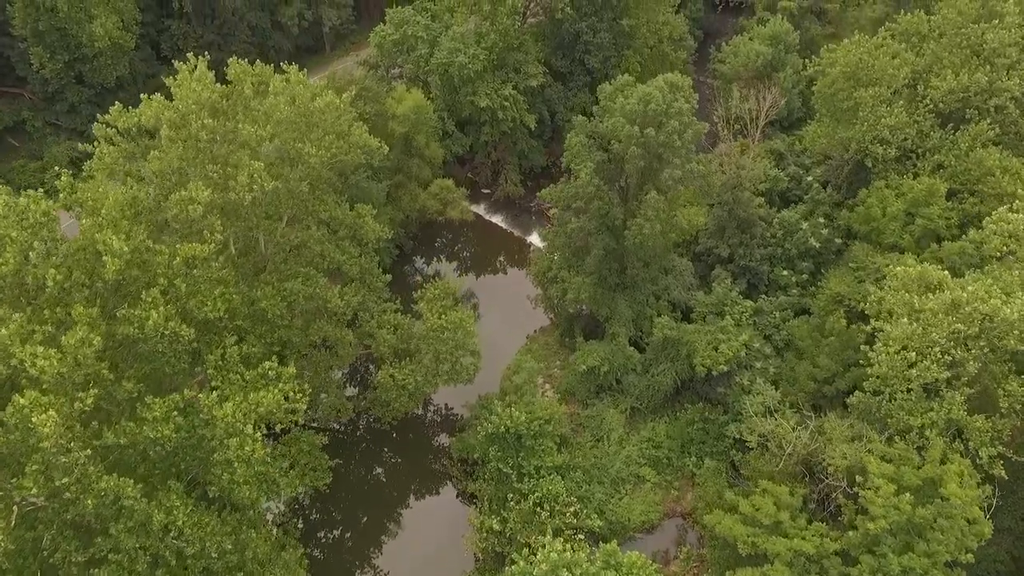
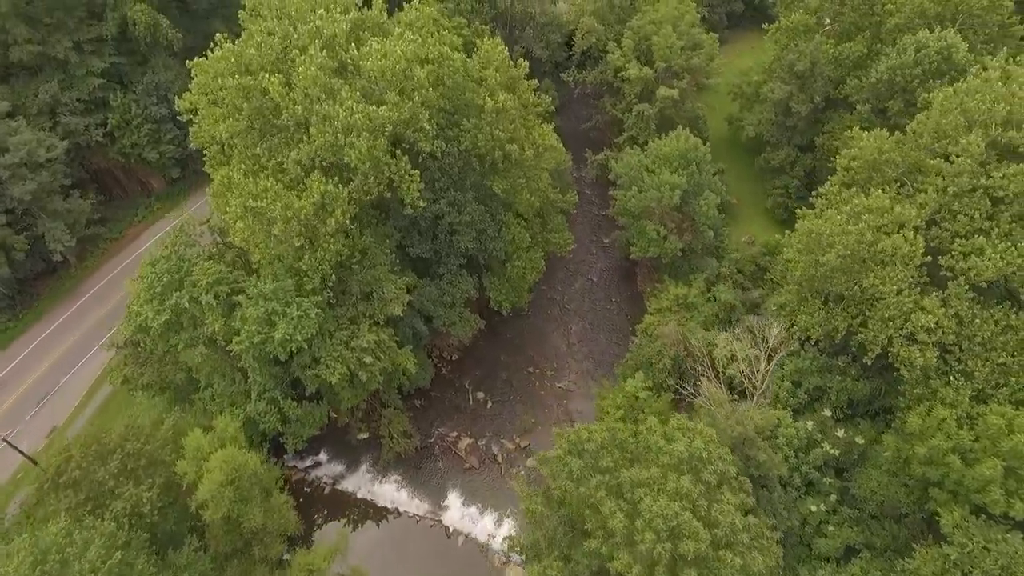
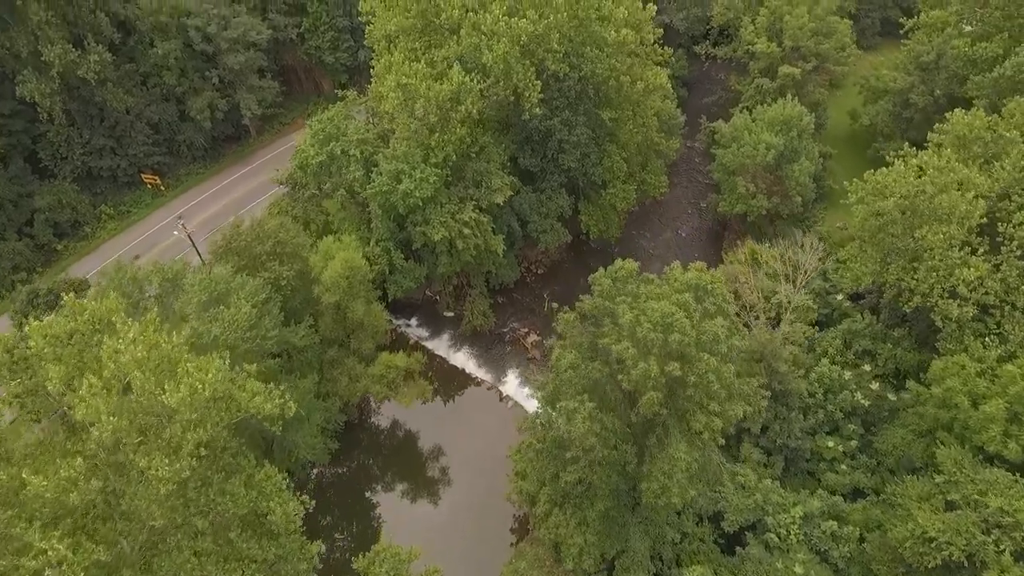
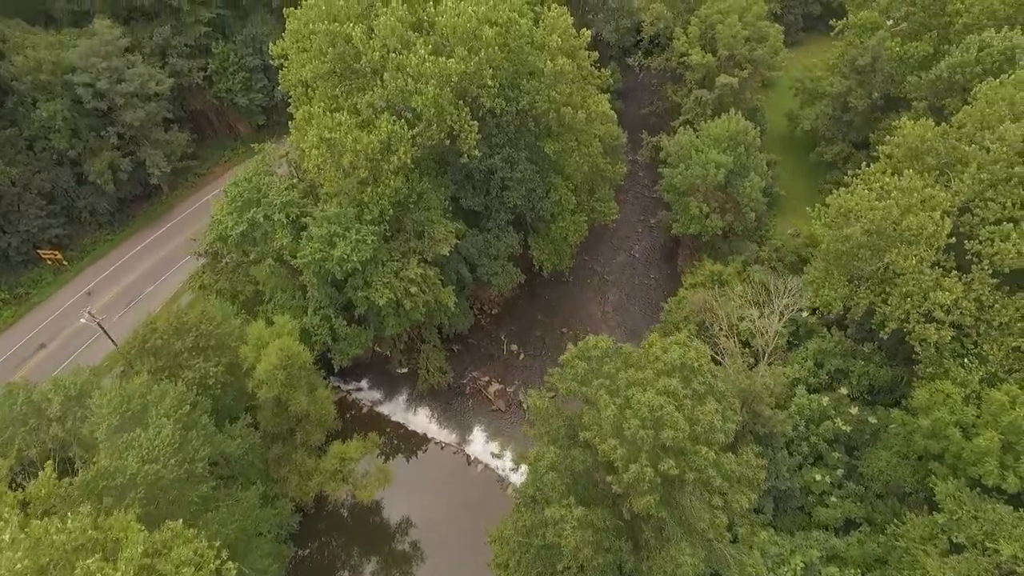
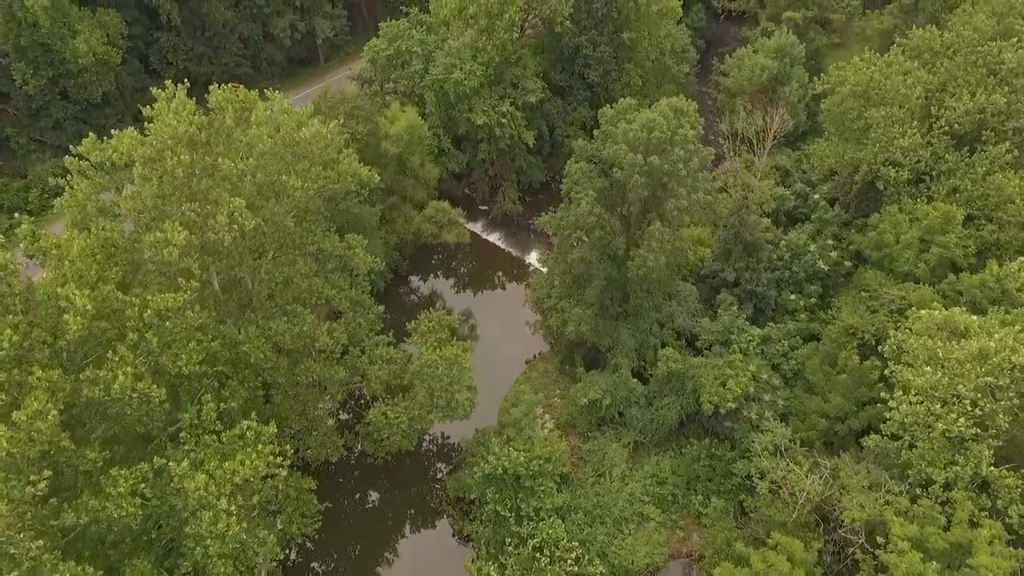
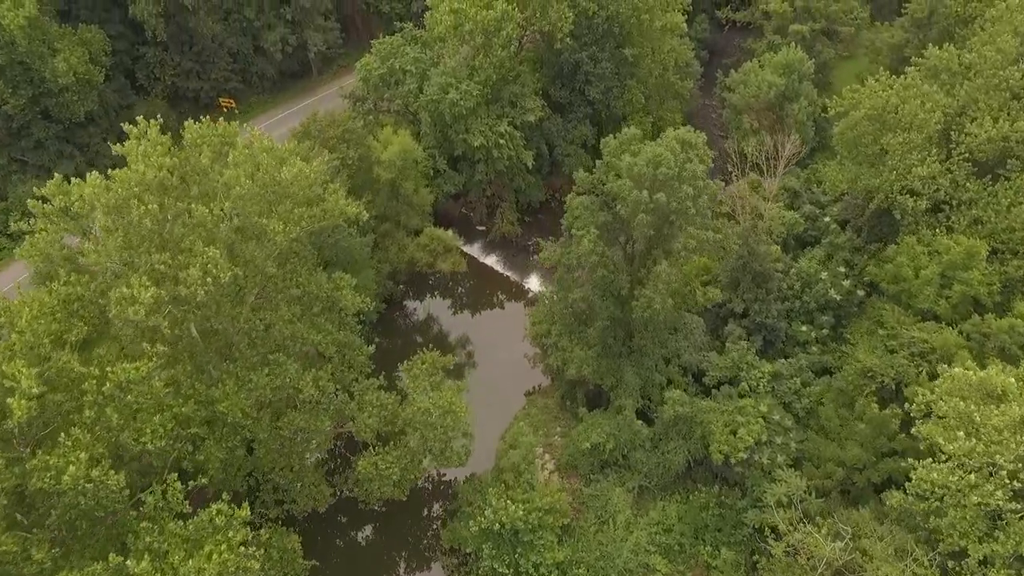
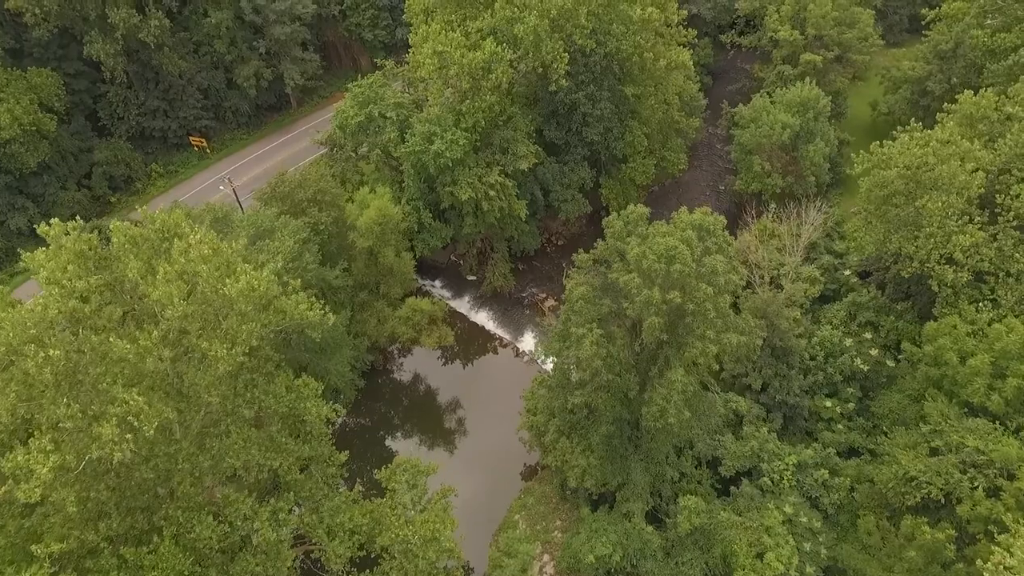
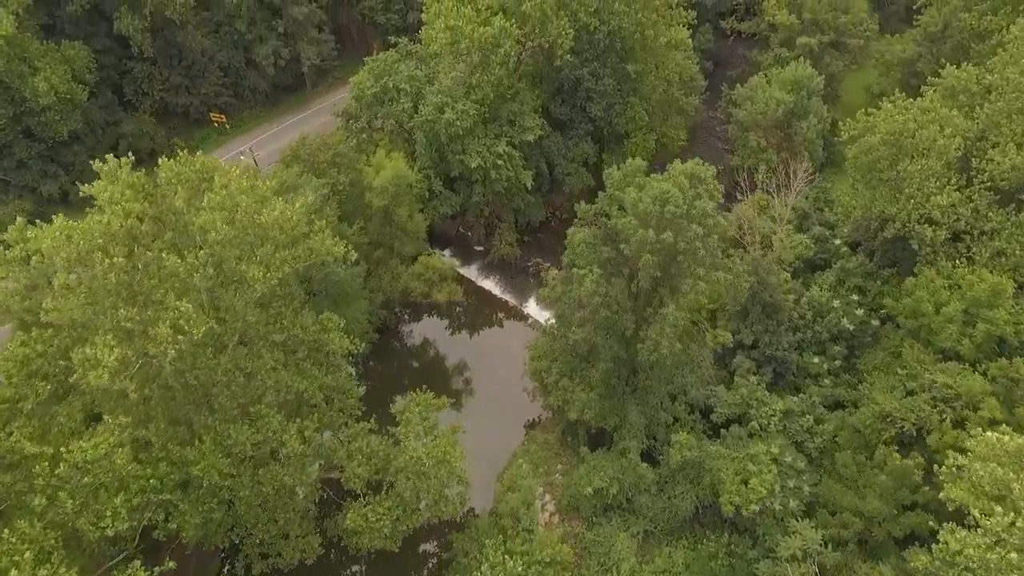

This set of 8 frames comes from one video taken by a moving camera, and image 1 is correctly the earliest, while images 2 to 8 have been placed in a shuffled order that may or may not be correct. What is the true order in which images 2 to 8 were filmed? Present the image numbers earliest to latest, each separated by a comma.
5, 6, 8, 7, 3, 4, 2
